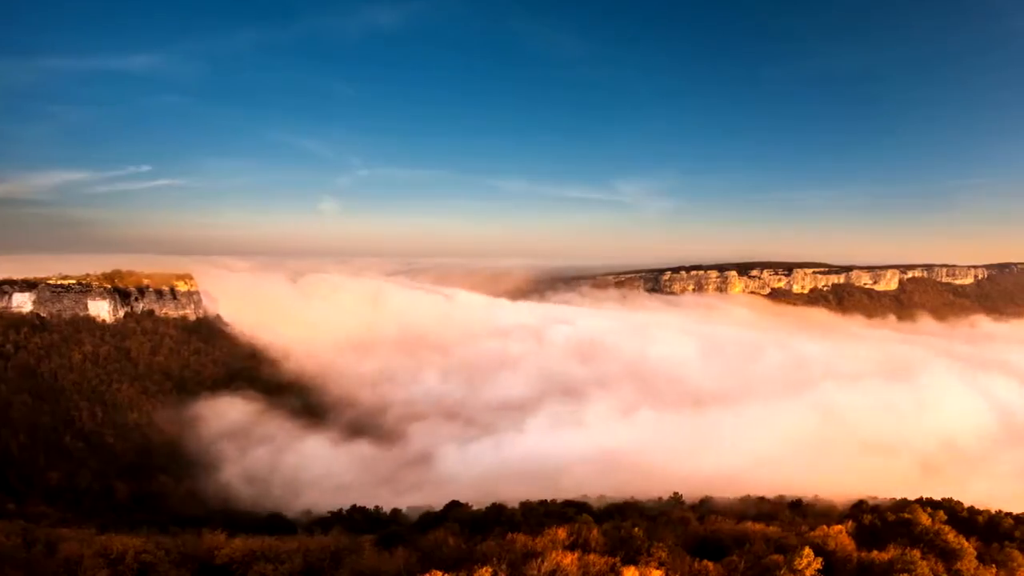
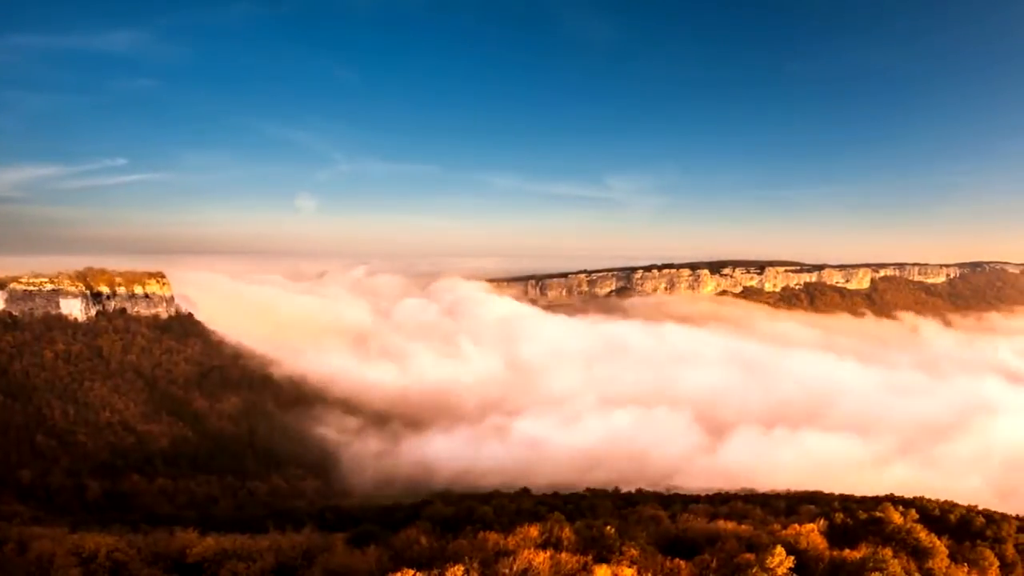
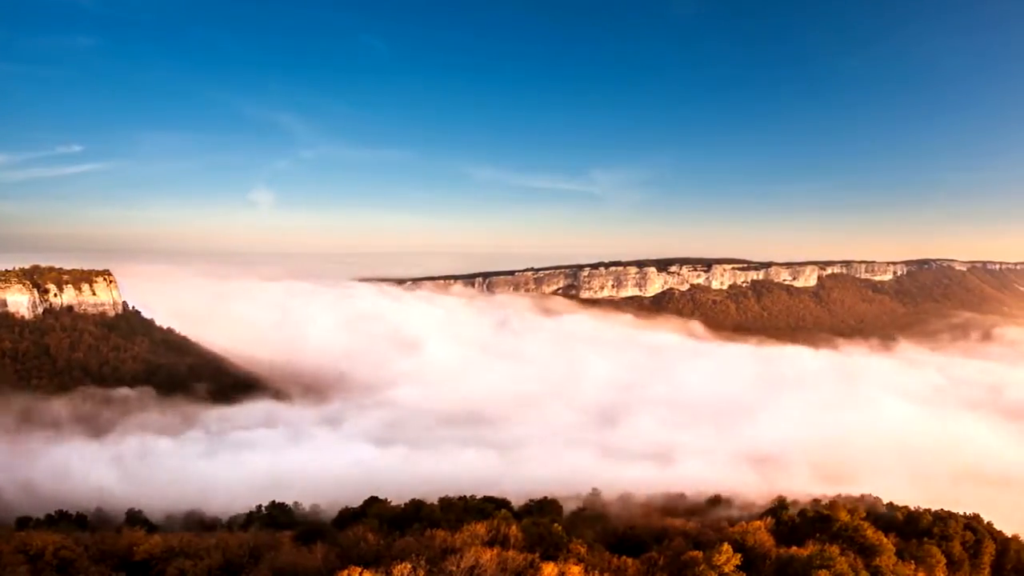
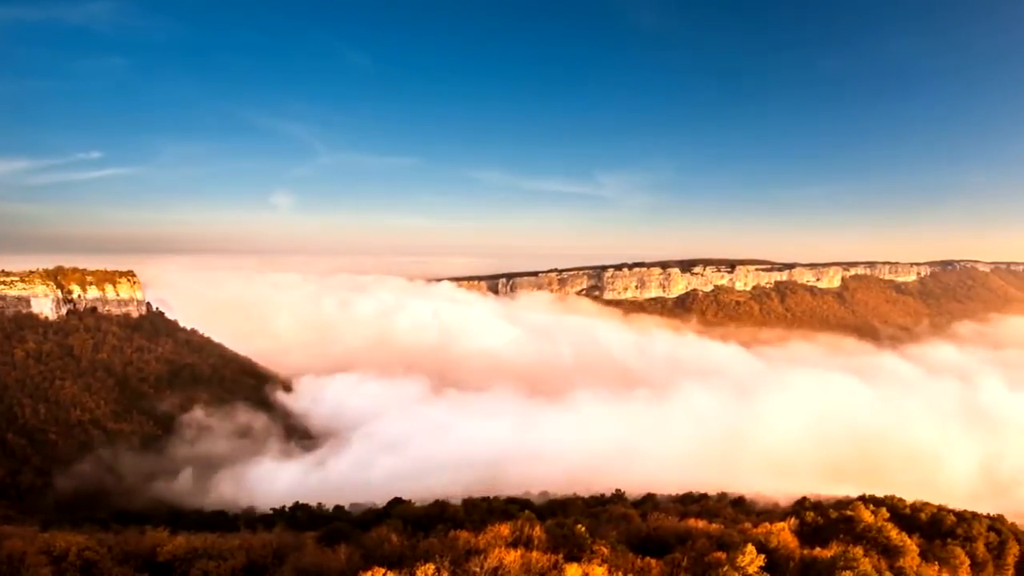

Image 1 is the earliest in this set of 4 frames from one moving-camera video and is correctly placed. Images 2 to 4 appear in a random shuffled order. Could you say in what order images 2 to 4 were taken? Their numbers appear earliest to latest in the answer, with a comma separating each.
2, 4, 3
